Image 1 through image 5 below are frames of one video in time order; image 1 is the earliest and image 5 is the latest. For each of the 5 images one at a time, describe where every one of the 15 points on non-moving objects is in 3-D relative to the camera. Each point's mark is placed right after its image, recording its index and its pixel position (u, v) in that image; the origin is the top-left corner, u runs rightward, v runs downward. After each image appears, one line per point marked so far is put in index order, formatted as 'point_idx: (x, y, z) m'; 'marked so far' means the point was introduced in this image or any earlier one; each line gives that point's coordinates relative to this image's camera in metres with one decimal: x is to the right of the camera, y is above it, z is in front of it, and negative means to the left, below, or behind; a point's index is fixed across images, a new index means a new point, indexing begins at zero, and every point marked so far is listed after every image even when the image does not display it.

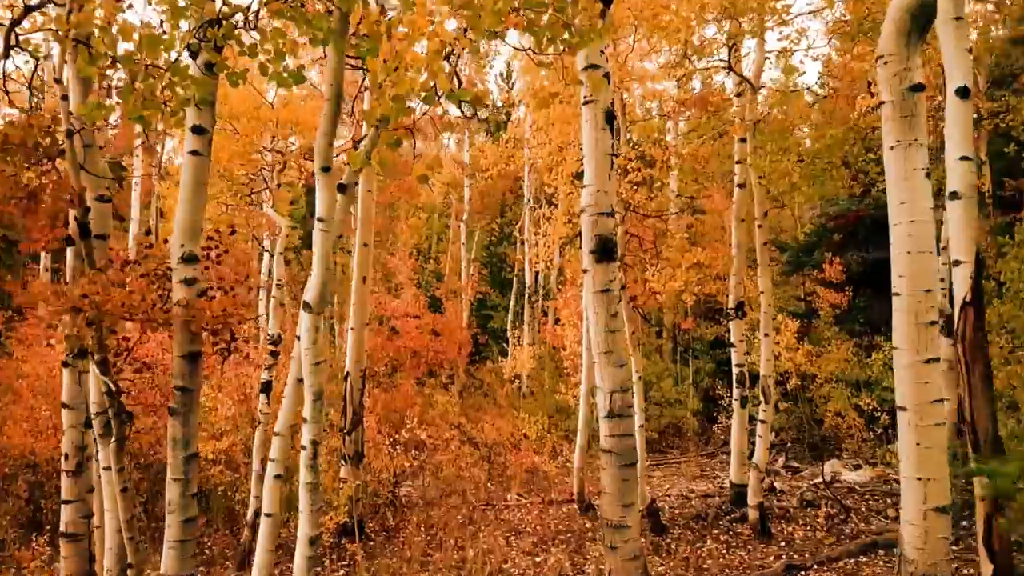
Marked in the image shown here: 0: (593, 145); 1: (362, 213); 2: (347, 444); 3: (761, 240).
0: (+1.1, +1.8, +5.8) m
1: (-3.1, +1.6, +9.5) m
2: (-3.3, -3.1, +9.1) m
3: (+4.8, +0.9, +8.8) m
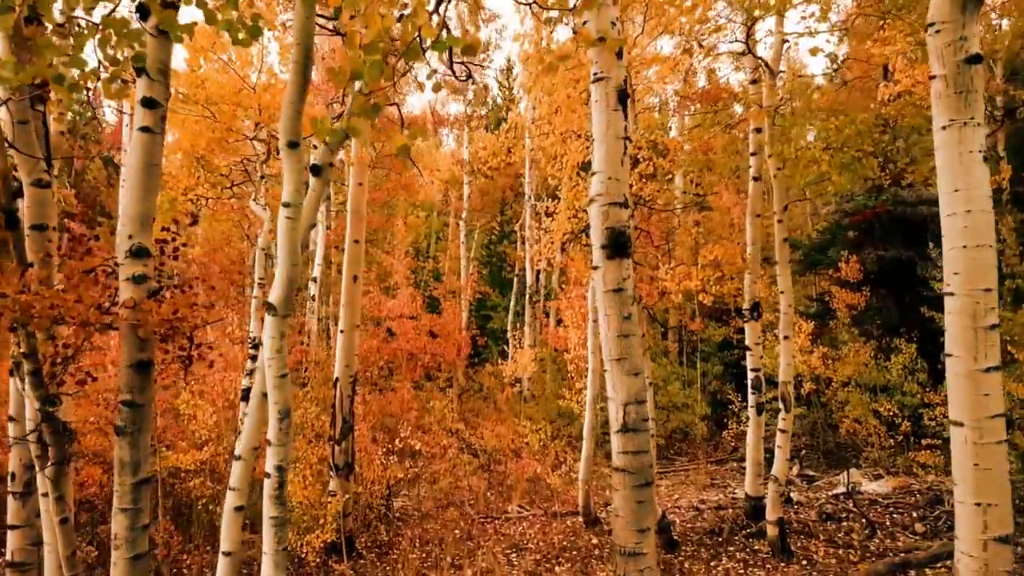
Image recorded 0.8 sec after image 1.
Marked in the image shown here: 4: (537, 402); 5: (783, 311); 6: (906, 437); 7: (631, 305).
0: (+1.1, +1.9, +5.2) m
1: (-3.1, +1.6, +8.9) m
2: (-3.3, -3.1, +8.5) m
3: (+4.8, +0.9, +8.2) m
4: (+0.8, -3.7, +14.7) m
5: (+4.8, -0.4, +8.2) m
6: (+10.1, -3.8, +11.6) m
7: (+1.3, -0.2, +5.1) m
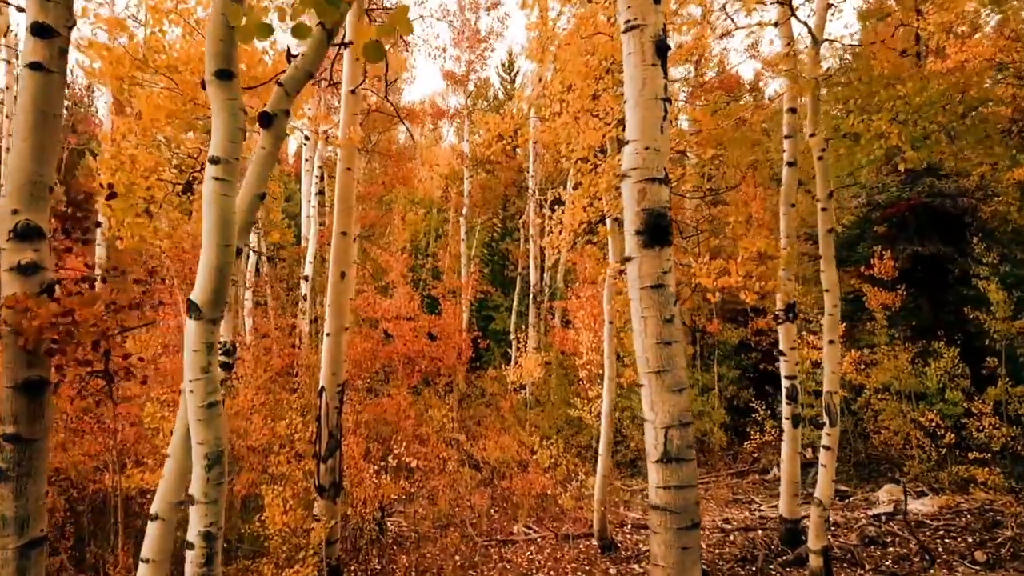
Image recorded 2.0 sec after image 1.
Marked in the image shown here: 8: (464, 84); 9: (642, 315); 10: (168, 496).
0: (+1.2, +1.9, +4.3) m
1: (-3.0, +1.6, +7.9) m
2: (-3.2, -3.1, +7.5) m
3: (+5.0, +1.0, +7.2) m
4: (+1.0, -3.6, +13.7) m
5: (+5.0, -0.4, +7.2) m
6: (+10.3, -3.8, +10.7) m
7: (+1.5, -0.2, +4.1) m
8: (-1.9, +8.1, +18.3) m
9: (+1.2, -0.3, +4.2) m
10: (-1.9, -1.2, +2.5) m
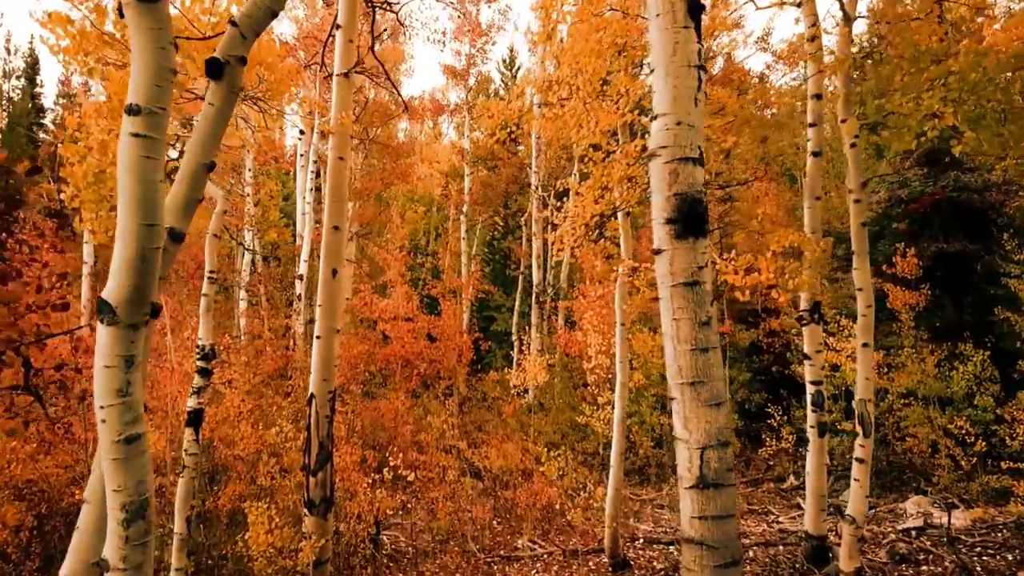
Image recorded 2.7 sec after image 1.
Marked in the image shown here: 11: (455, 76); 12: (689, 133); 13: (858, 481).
0: (+1.3, +1.9, +3.7) m
1: (-2.9, +1.6, +7.3) m
2: (-3.1, -3.0, +6.9) m
3: (+5.0, +1.0, +6.6) m
4: (+1.0, -3.6, +13.1) m
5: (+5.0, -0.4, +6.6) m
6: (+10.4, -3.8, +10.1) m
7: (+1.5, -0.1, +3.6) m
8: (-1.8, +8.1, +17.7) m
9: (+1.3, -0.2, +3.6) m
10: (-1.8, -1.1, +2.0) m
11: (-2.2, +8.3, +17.7) m
12: (+1.4, +1.2, +3.6) m
13: (+5.1, -2.8, +6.7) m
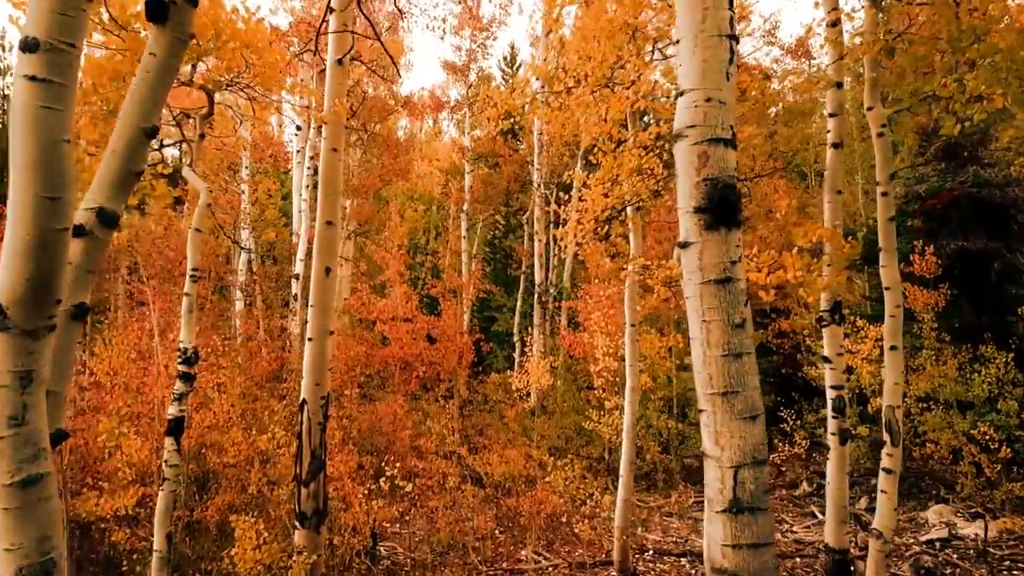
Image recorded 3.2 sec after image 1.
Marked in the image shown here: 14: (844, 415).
0: (+1.3, +1.9, +3.3) m
1: (-2.8, +1.7, +6.9) m
2: (-3.0, -3.0, +6.5) m
3: (+5.1, +1.0, +6.2) m
4: (+1.1, -3.6, +12.7) m
5: (+5.1, -0.4, +6.2) m
6: (+10.4, -3.7, +9.7) m
7: (+1.6, -0.1, +3.1) m
8: (-1.8, +8.2, +17.3) m
9: (+1.3, -0.2, +3.2) m
10: (-1.8, -1.1, +1.5) m
11: (-2.2, +8.3, +17.3) m
12: (+1.5, +1.3, +3.2) m
13: (+5.2, -2.8, +6.3) m
14: (+5.3, -2.0, +7.3) m
